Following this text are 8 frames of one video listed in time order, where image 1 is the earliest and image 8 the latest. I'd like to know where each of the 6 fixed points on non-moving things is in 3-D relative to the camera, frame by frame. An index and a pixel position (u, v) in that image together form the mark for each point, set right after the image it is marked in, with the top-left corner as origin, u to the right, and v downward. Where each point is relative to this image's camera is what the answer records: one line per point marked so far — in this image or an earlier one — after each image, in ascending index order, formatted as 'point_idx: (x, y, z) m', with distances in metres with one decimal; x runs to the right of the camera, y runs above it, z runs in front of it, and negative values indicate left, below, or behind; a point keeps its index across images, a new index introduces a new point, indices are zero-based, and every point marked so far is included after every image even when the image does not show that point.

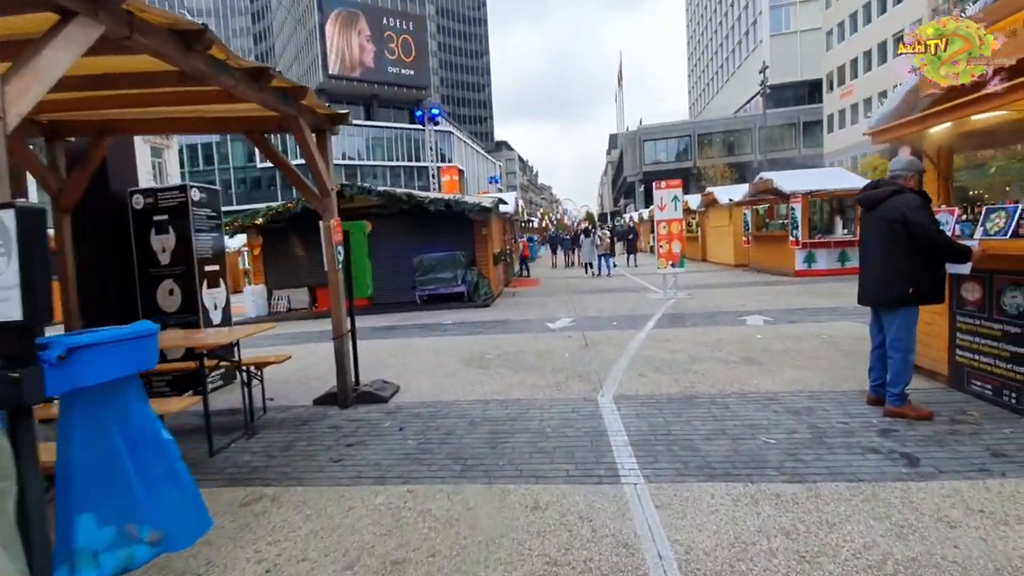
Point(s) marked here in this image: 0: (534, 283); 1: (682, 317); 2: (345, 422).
0: (+0.9, +0.2, +19.8) m
1: (+3.8, -0.6, +10.9) m
2: (-1.9, -1.5, +5.4) m
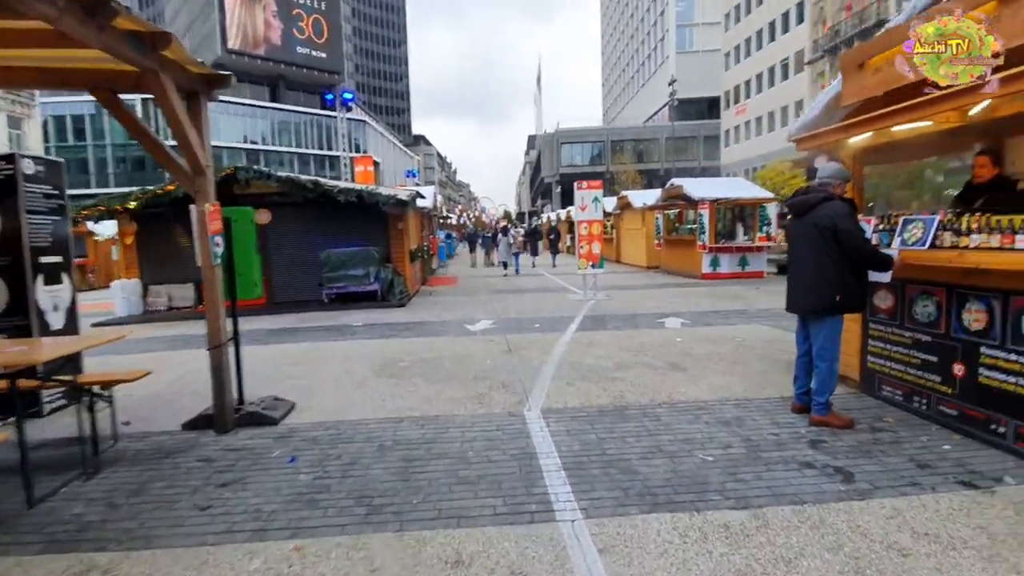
0: (-2.3, +0.2, +19.0) m
1: (+2.0, -0.7, +10.8) m
2: (-2.6, -1.5, +4.5) m
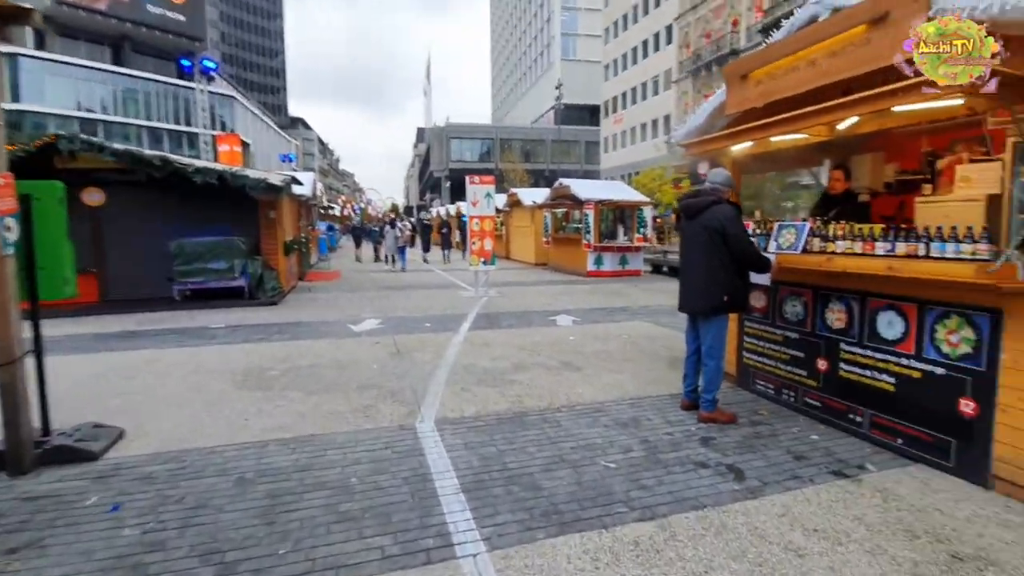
0: (-6.4, +0.4, +17.6) m
1: (-0.4, -0.6, +10.6) m
2: (-3.5, -1.5, +3.4) m
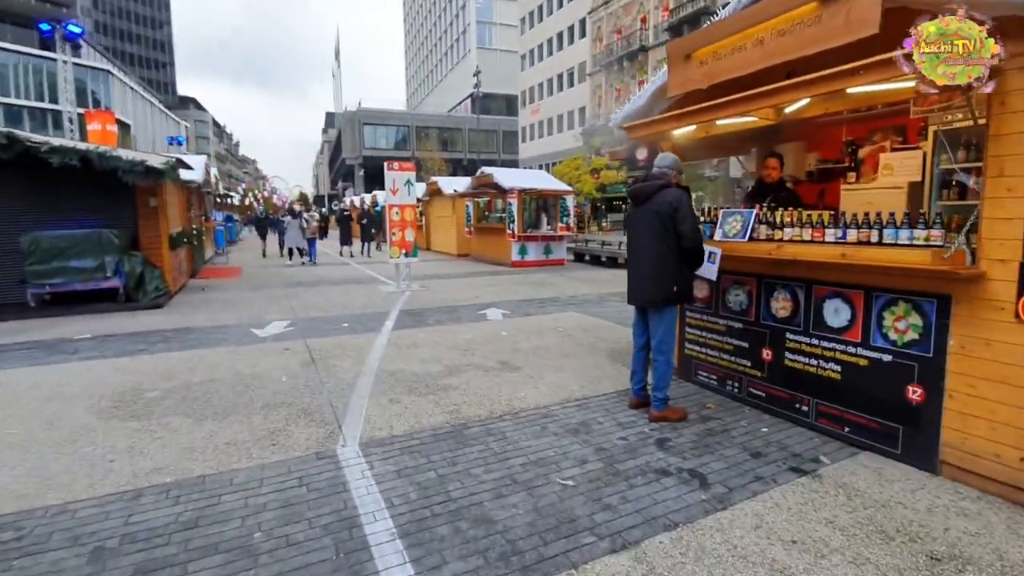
0: (-8.9, +0.5, +15.8) m
1: (-1.8, -0.5, +9.8) m
2: (-3.7, -1.6, +2.2) m
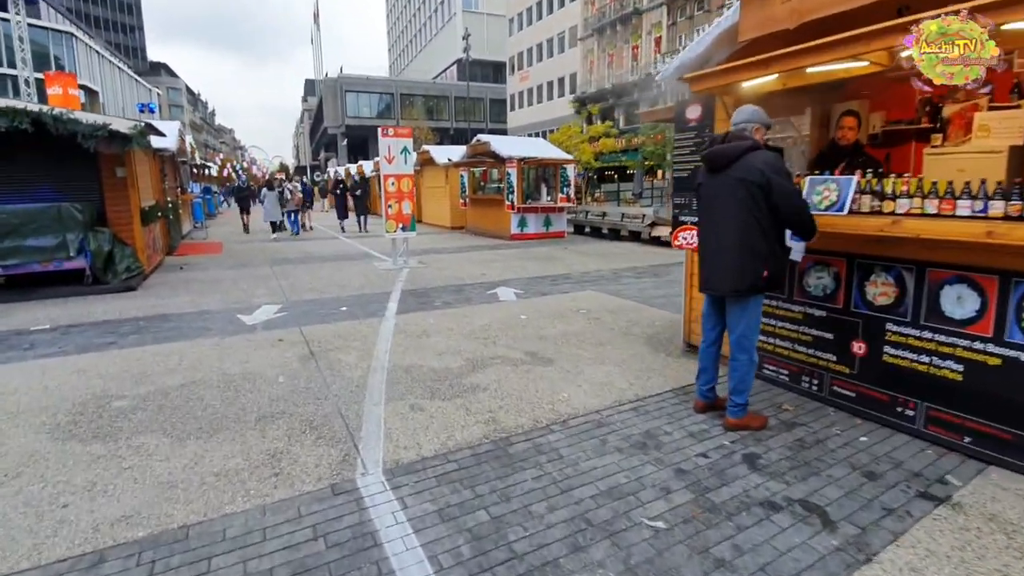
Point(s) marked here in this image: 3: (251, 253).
0: (-8.8, +1.1, +14.6) m
1: (-1.6, -0.1, +8.9) m
2: (-3.2, -1.6, +1.4) m
3: (-7.4, +1.0, +14.0) m
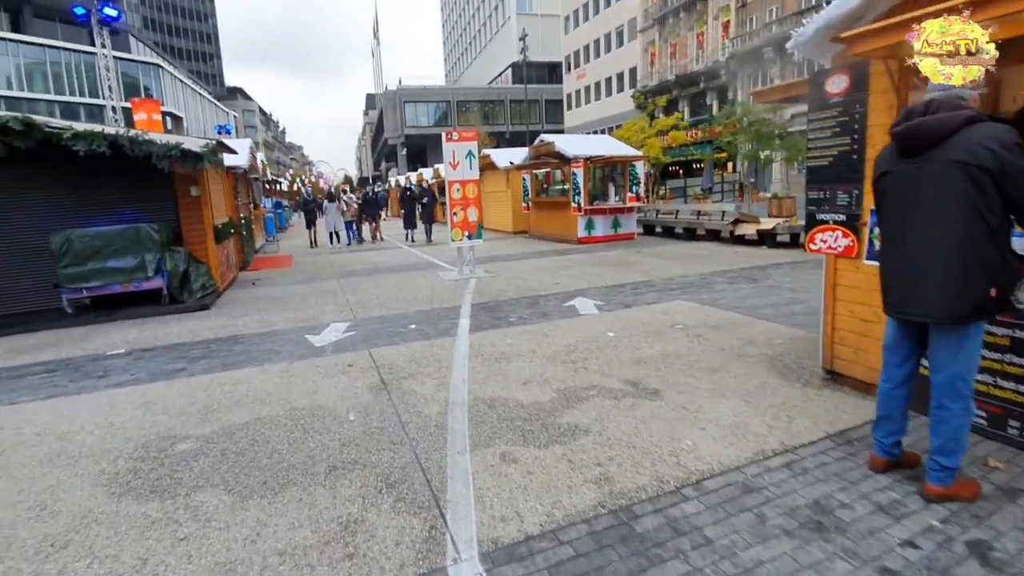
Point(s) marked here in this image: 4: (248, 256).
0: (-6.8, +0.7, +14.8) m
1: (-0.2, -0.3, +8.3) m
2: (-2.7, -1.9, +1.0) m
3: (-5.5, +0.6, +14.0) m
4: (-7.8, +1.0, +14.6) m
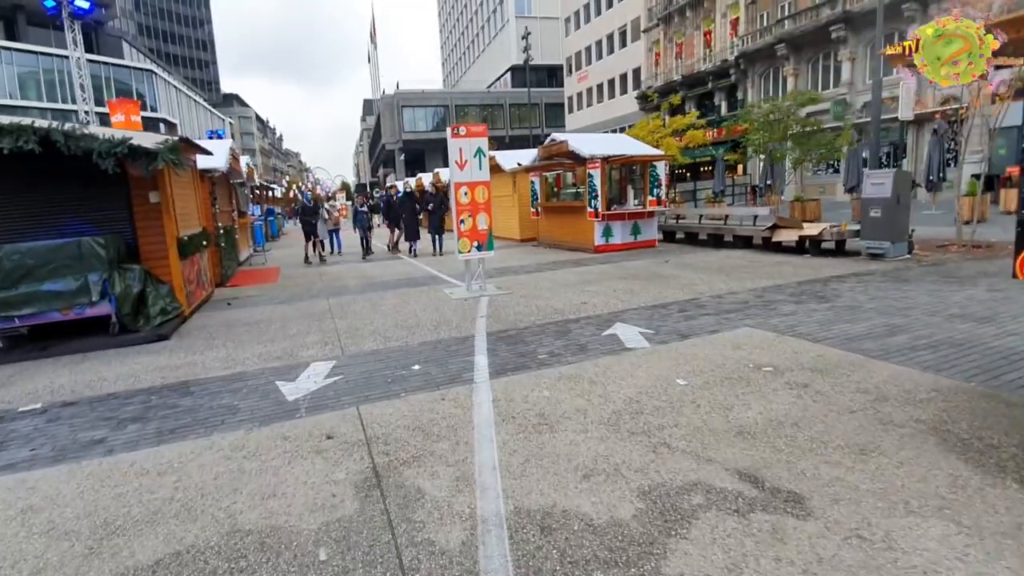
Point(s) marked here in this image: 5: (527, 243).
0: (-6.5, +0.3, +13.2) m
1: (+0.1, -0.7, +6.7) m
2: (-2.3, -2.1, -0.7) m
3: (-5.1, +0.2, +12.4) m
4: (-7.5, +0.5, +13.0) m
5: (+0.6, +1.8, +19.9) m
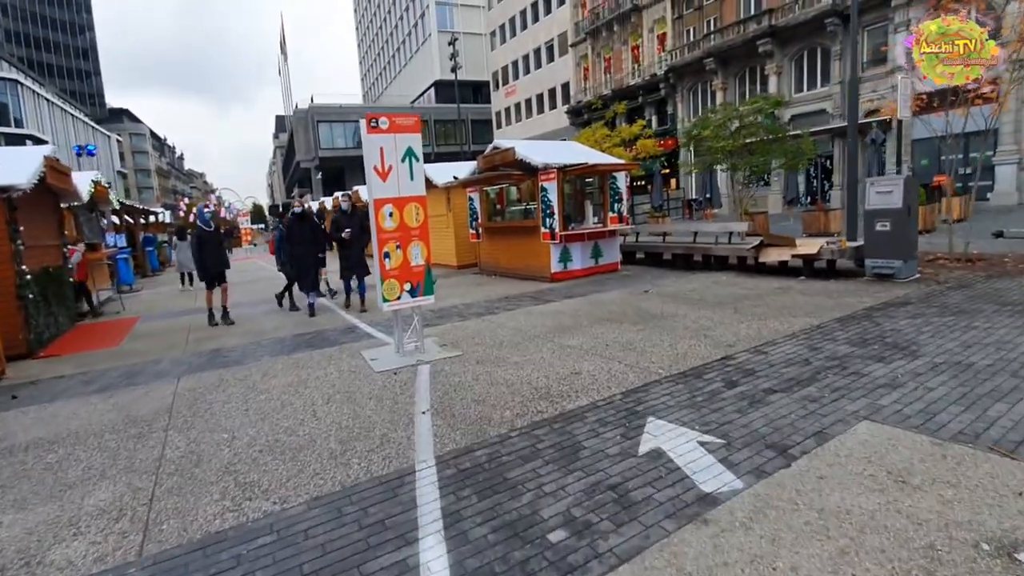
0: (-7.6, -1.0, +9.3) m
1: (-0.1, -1.4, +3.8) m
2: (-1.5, -2.7, -3.9) m
3: (-6.1, -1.0, +8.7) m
4: (-8.5, -0.8, +9.0) m
5: (-1.5, +0.6, +17.0) m
